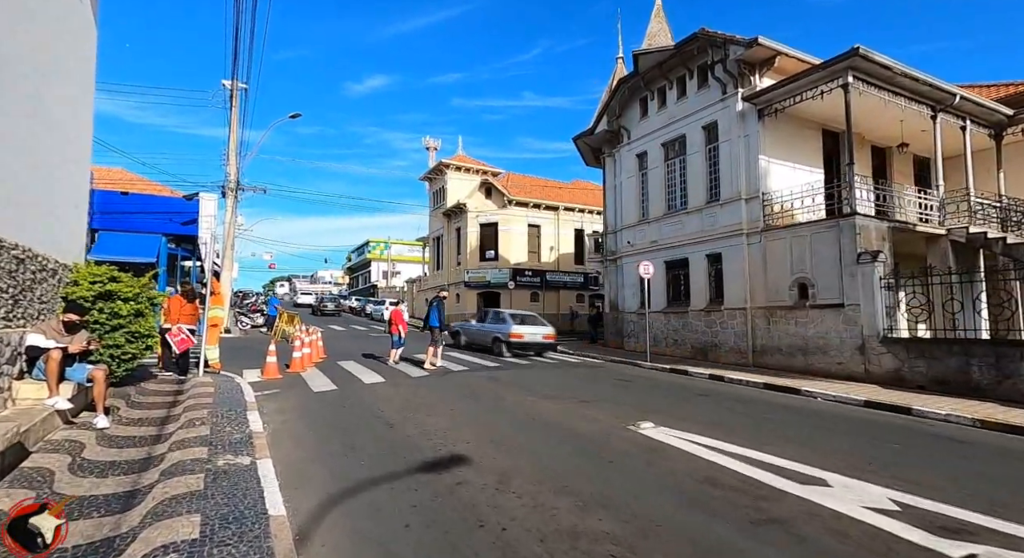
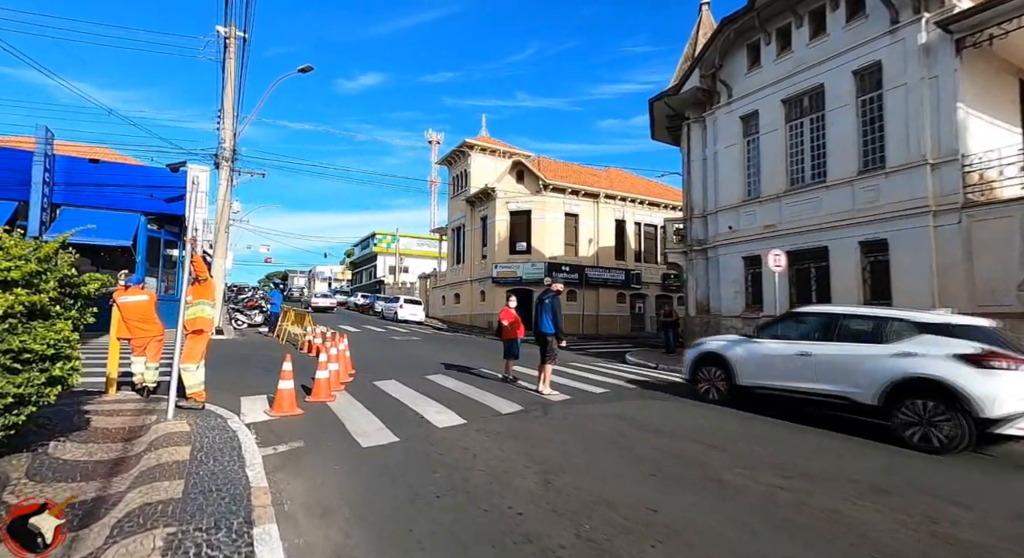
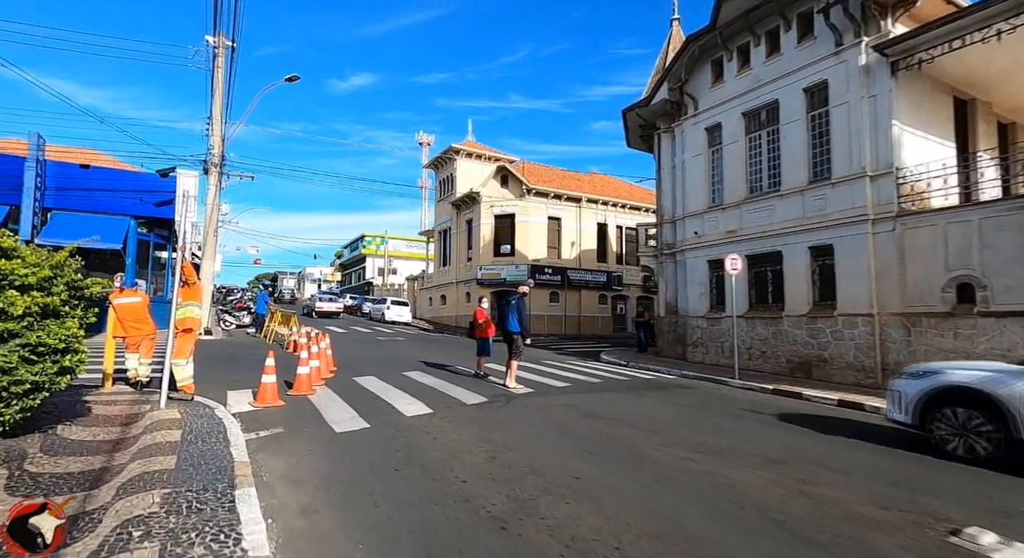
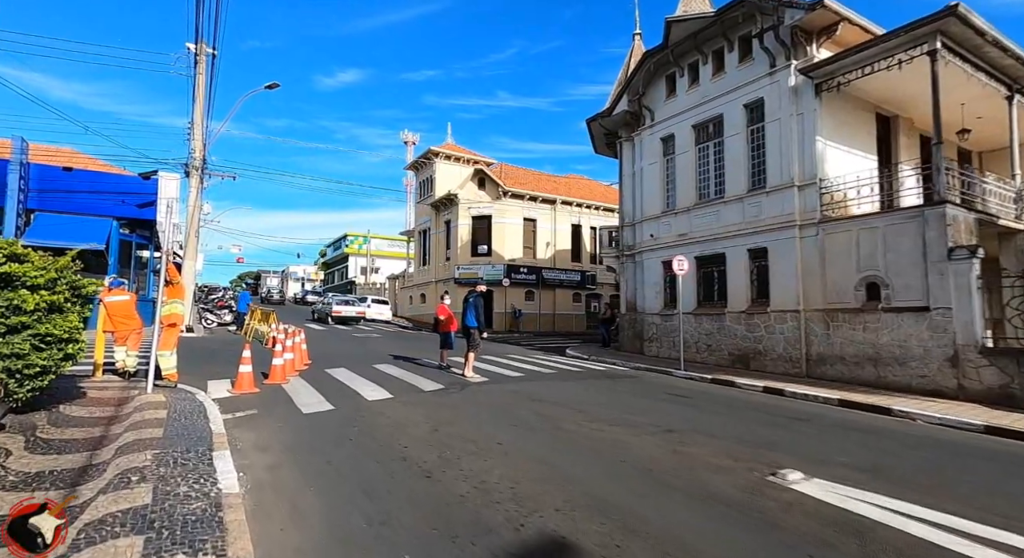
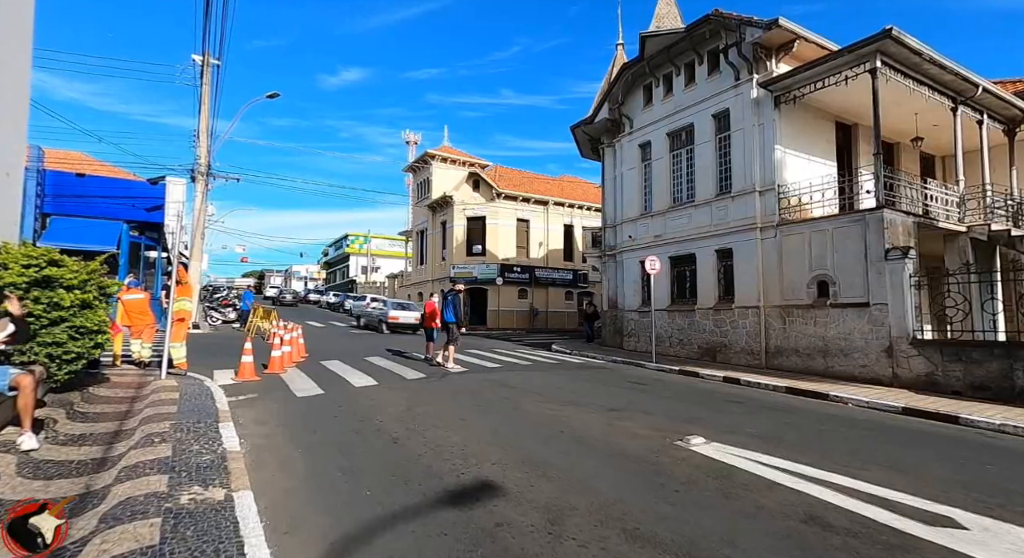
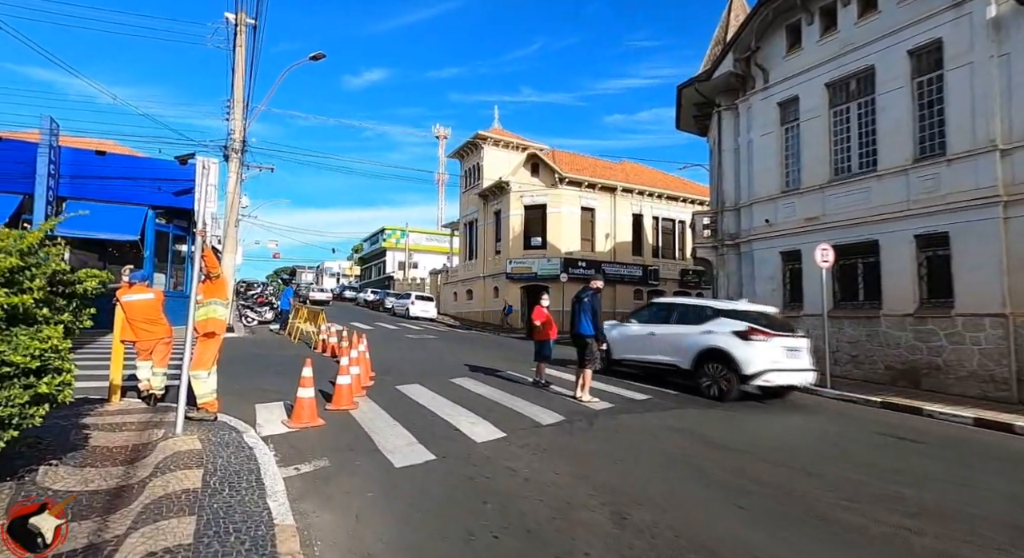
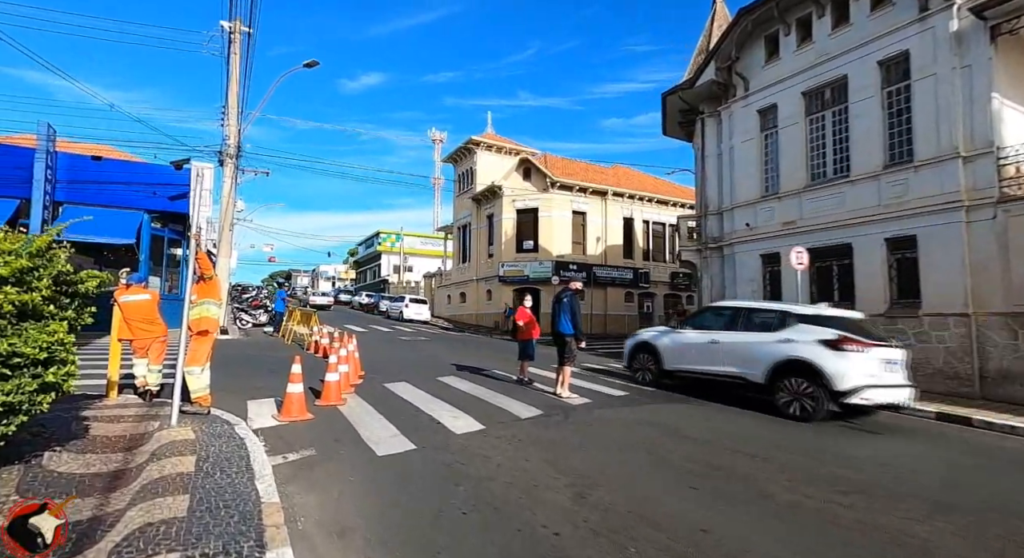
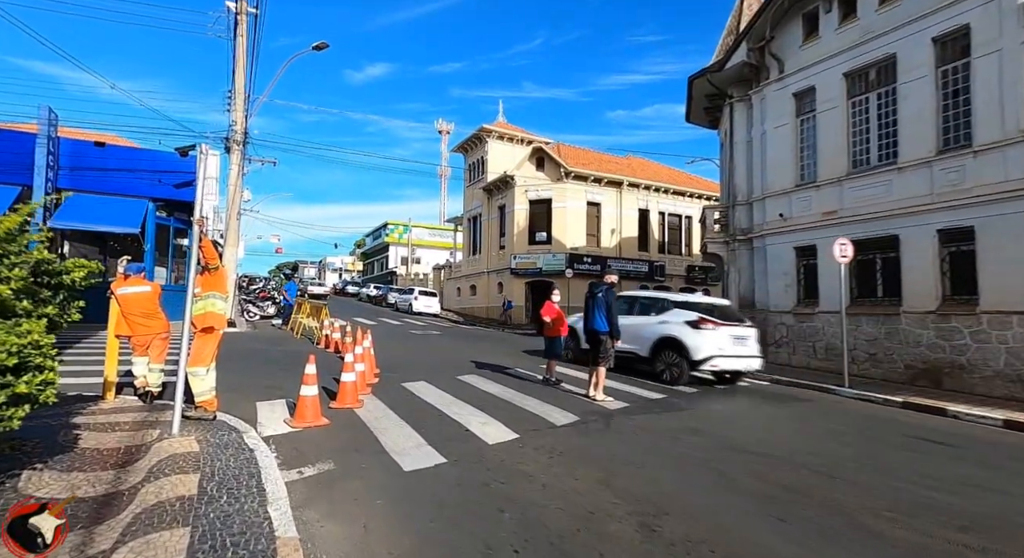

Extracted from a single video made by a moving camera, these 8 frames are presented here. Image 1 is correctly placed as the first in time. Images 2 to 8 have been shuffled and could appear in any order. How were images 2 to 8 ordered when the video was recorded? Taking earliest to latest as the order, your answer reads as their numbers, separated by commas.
5, 4, 3, 2, 7, 6, 8
